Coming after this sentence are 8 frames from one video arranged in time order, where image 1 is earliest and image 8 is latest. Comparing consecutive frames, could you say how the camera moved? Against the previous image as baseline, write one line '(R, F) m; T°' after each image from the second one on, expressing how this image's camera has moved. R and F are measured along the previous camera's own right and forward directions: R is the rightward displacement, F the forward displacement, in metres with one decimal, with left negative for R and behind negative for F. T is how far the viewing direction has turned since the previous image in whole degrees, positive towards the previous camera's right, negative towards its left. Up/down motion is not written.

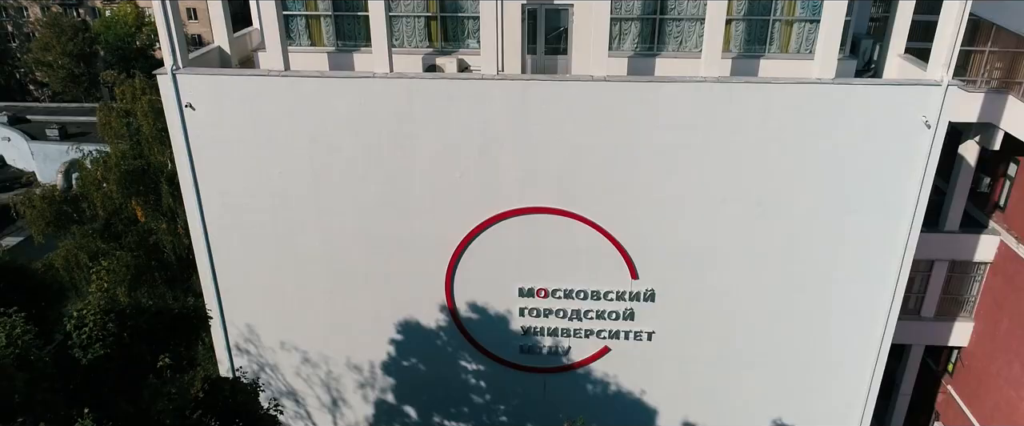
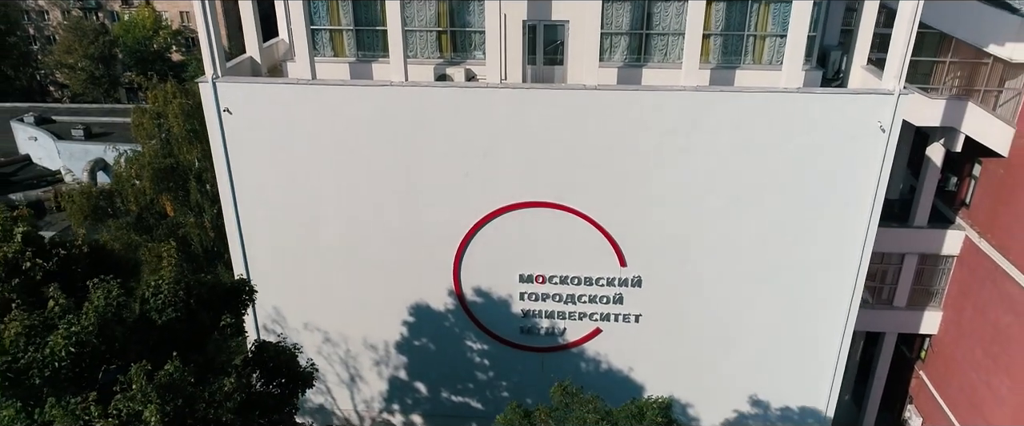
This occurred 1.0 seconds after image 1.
(+0.1, -1.1) m; 0°
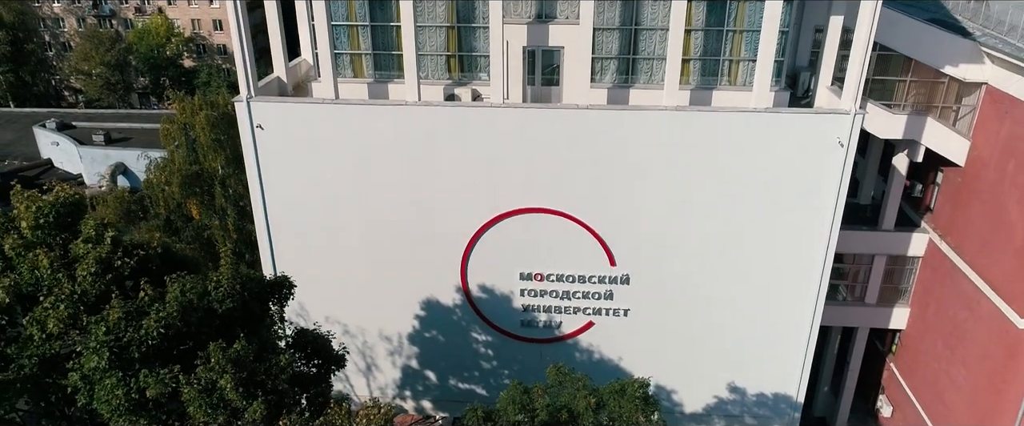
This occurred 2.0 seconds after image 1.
(0.0, -1.3) m; 0°
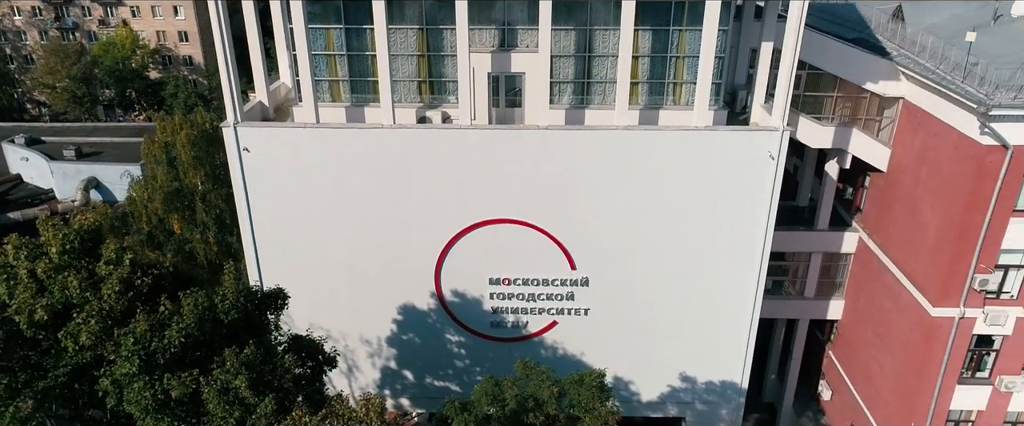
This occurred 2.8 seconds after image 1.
(0.0, -1.2) m; +3°
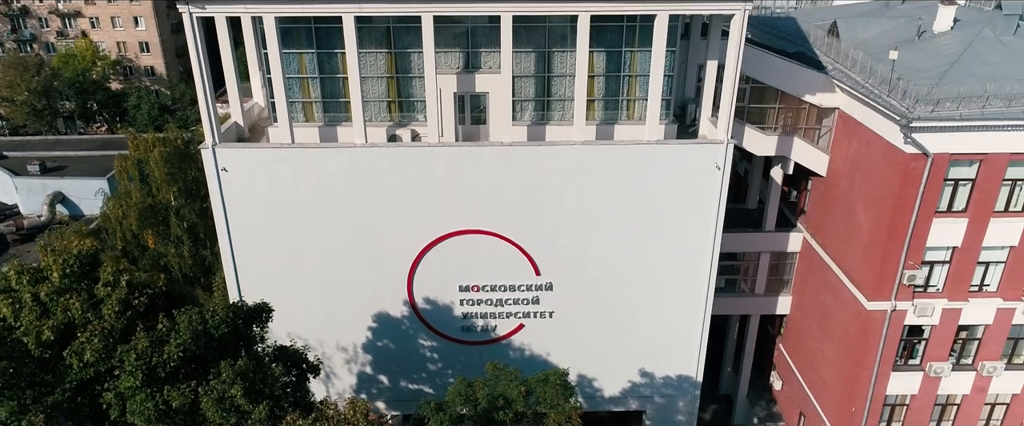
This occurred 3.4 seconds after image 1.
(0.0, -0.9) m; +3°
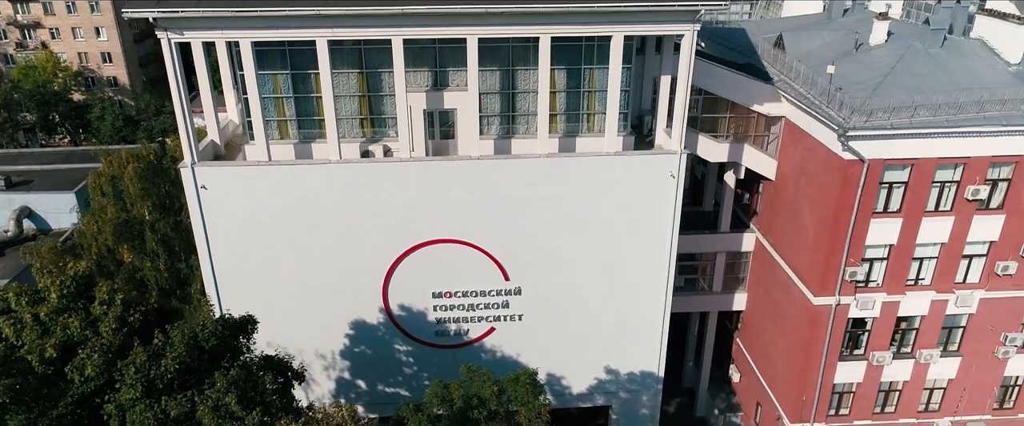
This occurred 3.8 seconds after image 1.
(0.0, -0.8) m; +3°
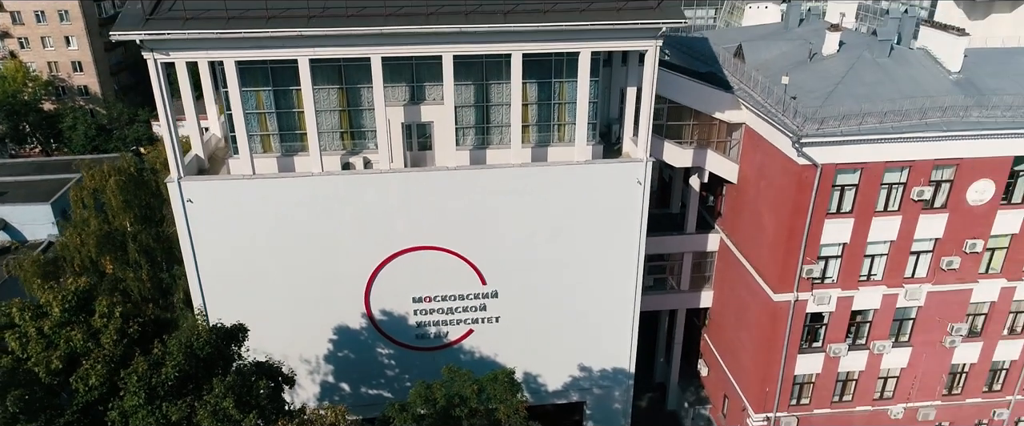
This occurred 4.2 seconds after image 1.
(0.0, -0.7) m; +2°
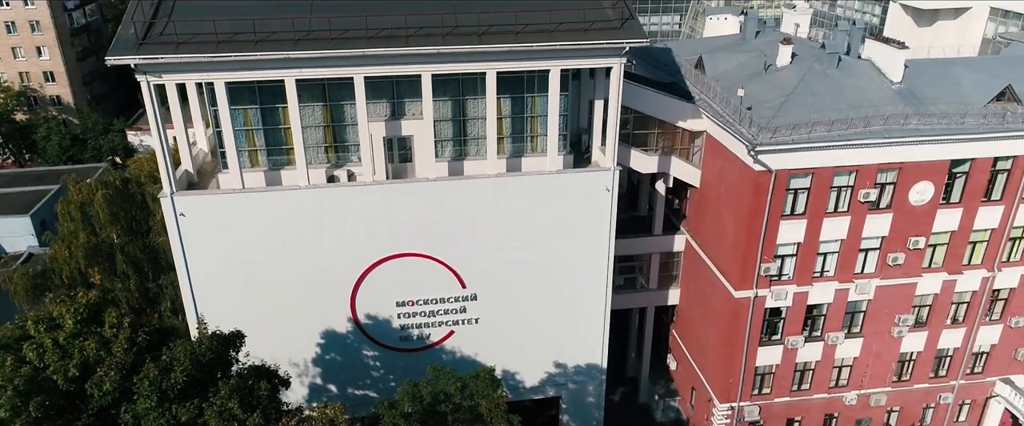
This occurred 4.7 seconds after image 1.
(-0.1, -1.0) m; +2°
